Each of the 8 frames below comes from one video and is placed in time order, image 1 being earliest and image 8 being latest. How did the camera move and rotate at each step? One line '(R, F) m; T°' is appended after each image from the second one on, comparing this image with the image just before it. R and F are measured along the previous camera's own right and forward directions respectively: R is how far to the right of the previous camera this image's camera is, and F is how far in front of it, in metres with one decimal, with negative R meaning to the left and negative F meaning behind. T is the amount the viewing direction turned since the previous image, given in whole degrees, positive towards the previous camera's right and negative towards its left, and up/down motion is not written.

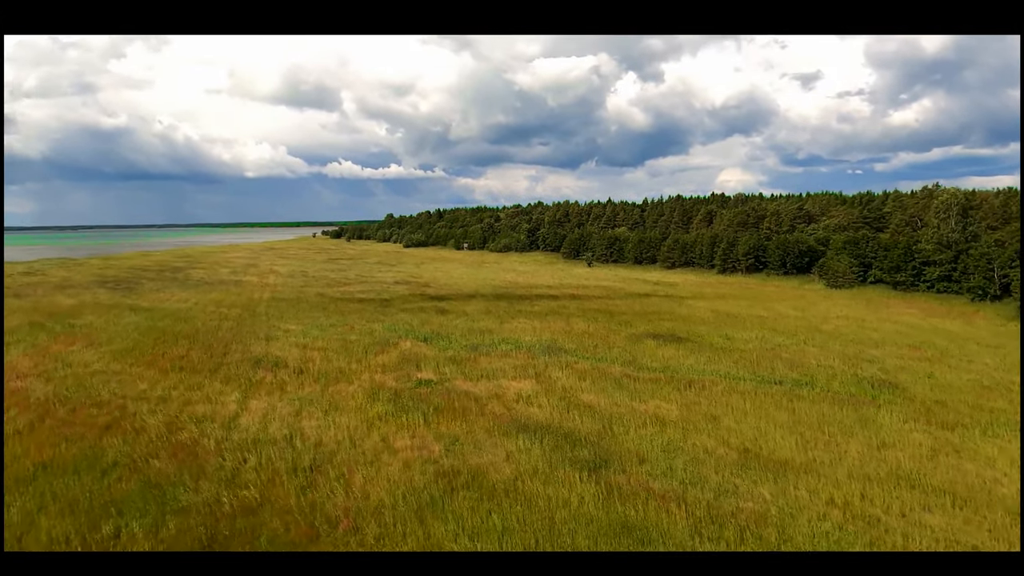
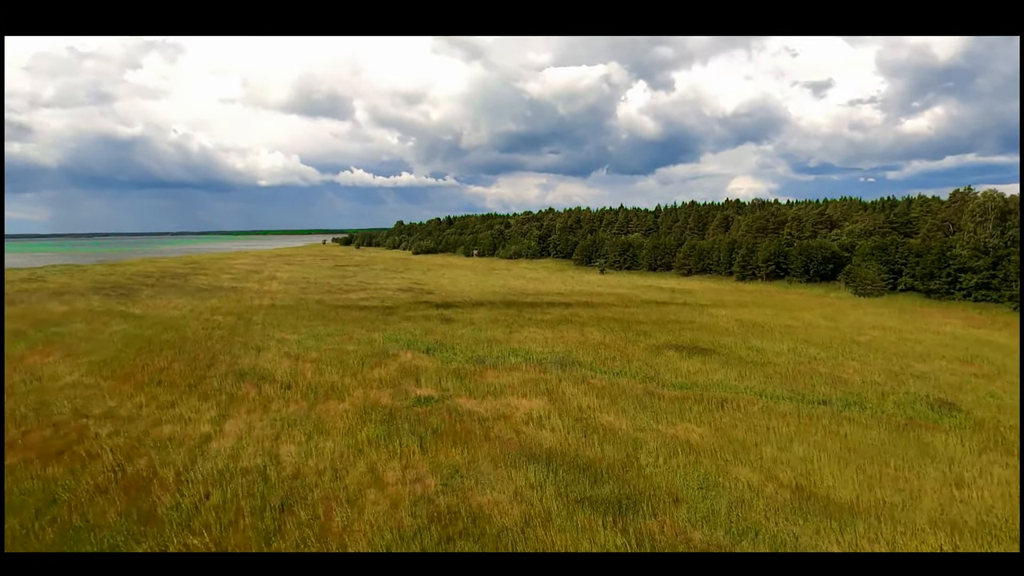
(0.0, +1.3) m; -1°
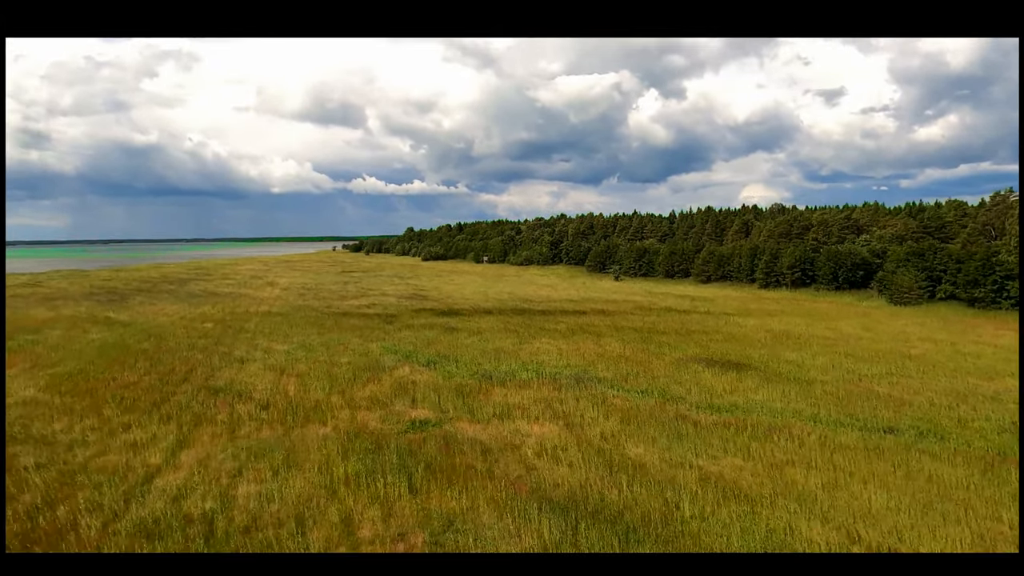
(0.0, +1.6) m; -1°
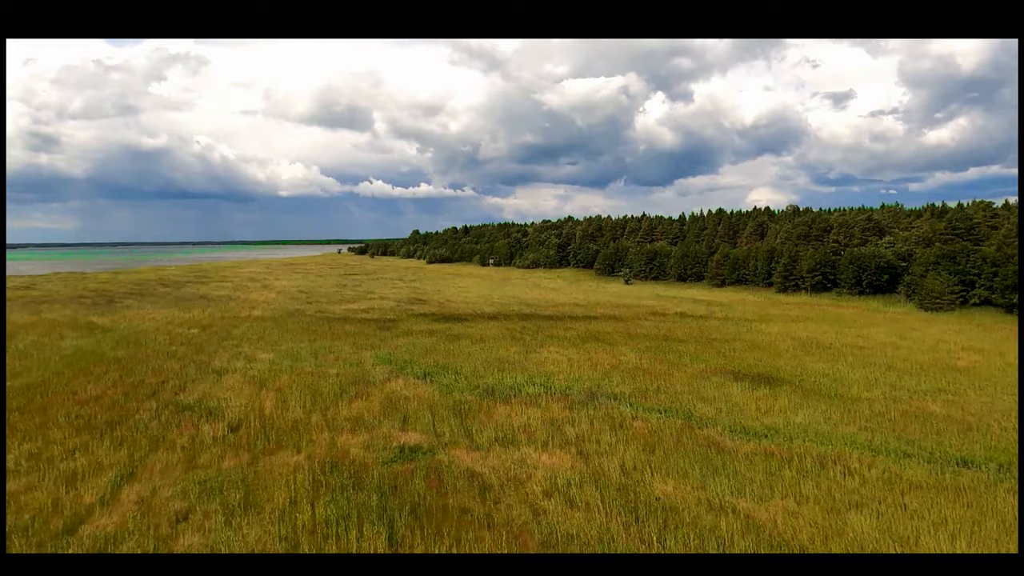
(0.0, +1.4) m; -1°
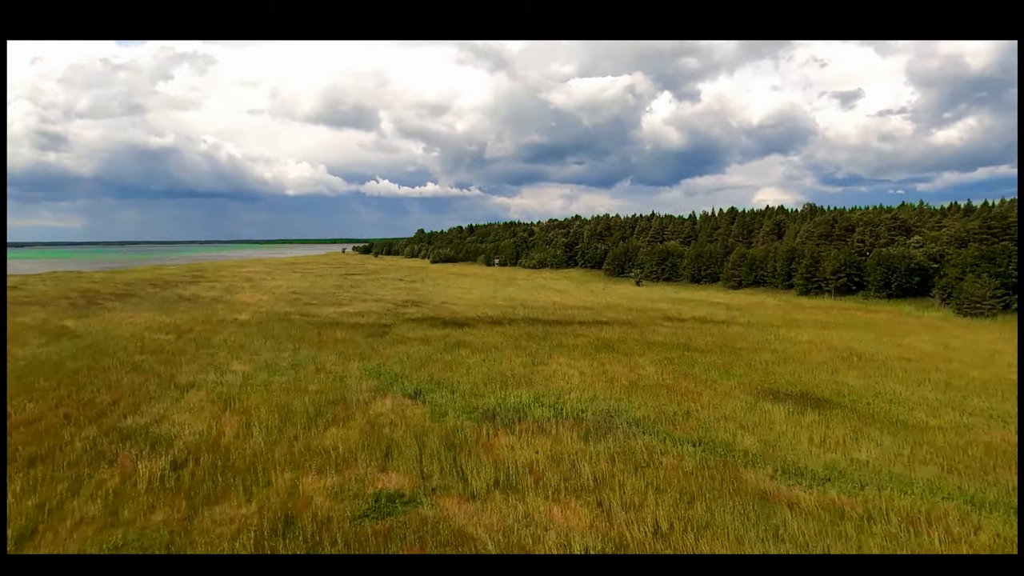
(0.0, +1.7) m; -1°
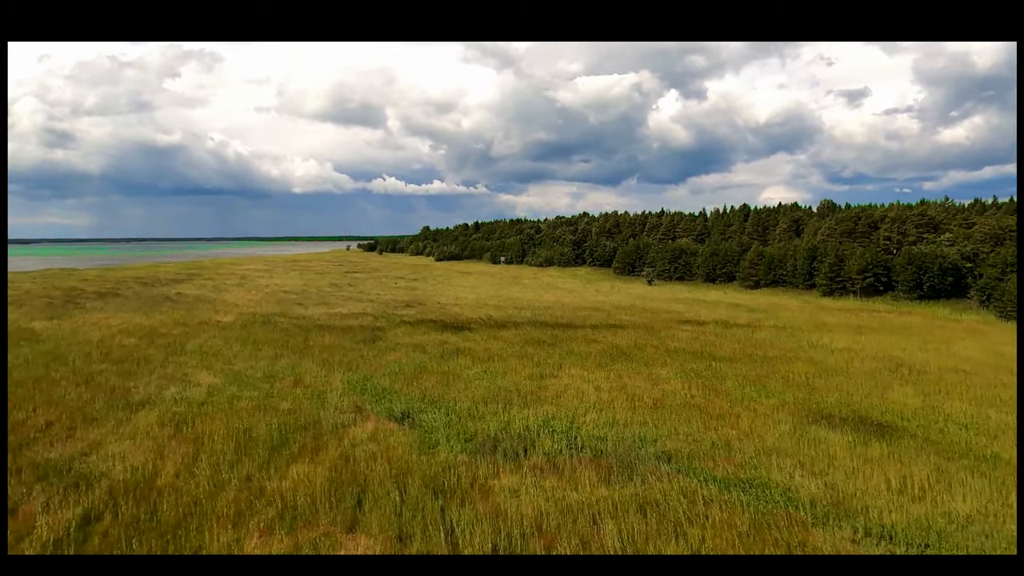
(0.0, +1.7) m; -1°
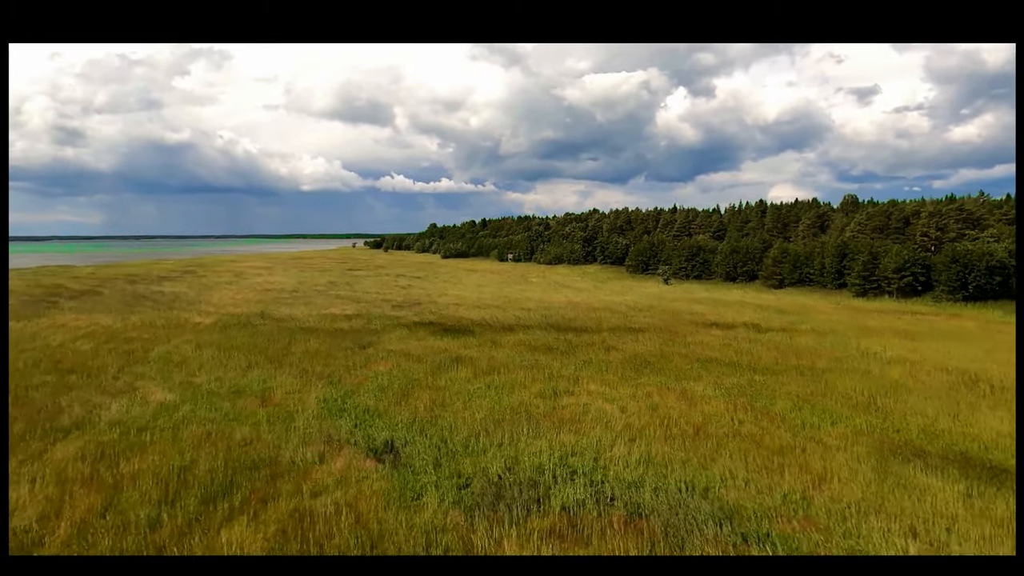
(0.0, +1.9) m; -1°
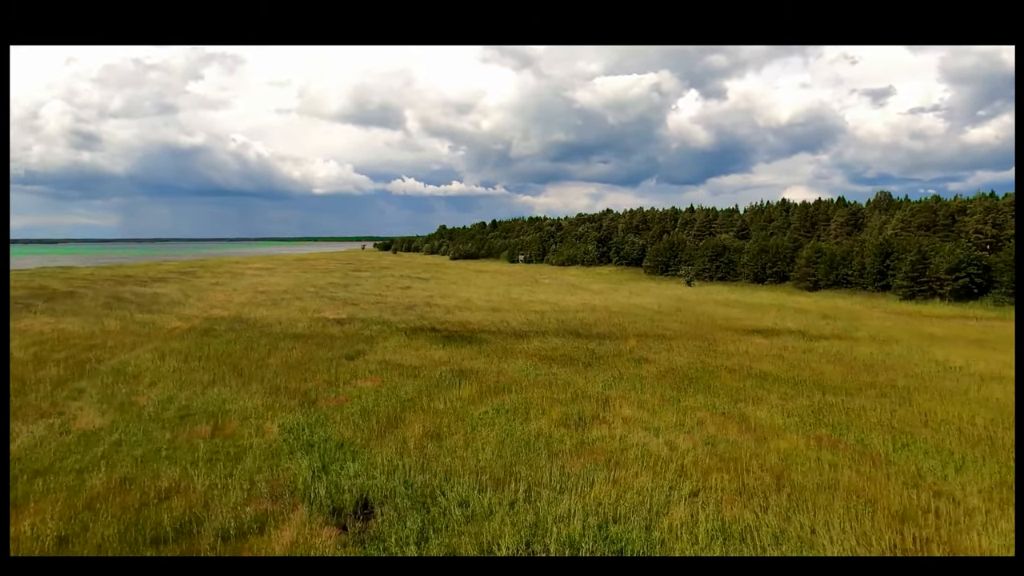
(-0.1, +2.2) m; -1°
